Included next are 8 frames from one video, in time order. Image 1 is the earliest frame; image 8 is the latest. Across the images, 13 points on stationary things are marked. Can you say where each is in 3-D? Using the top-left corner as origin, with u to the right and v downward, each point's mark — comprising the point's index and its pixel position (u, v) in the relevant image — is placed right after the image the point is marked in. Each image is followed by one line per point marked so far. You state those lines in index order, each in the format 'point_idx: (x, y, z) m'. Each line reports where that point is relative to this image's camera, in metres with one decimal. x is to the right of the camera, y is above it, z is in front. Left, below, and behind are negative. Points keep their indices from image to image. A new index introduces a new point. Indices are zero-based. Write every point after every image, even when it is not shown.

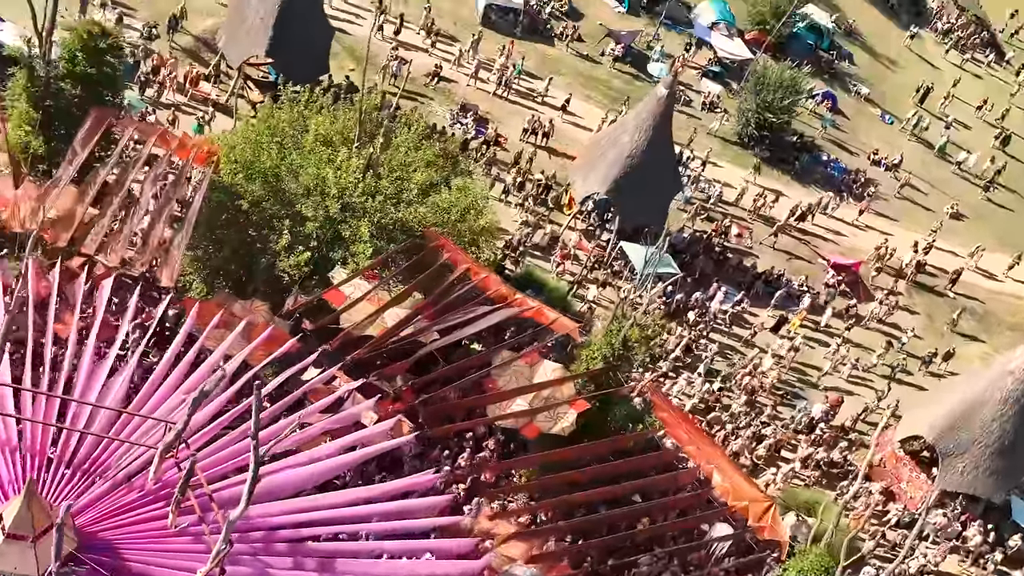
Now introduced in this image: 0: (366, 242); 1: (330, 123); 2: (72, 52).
0: (-2.5, +0.8, +18.0) m
1: (-3.4, +3.0, +19.3) m
2: (-7.5, +4.0, +18.2) m
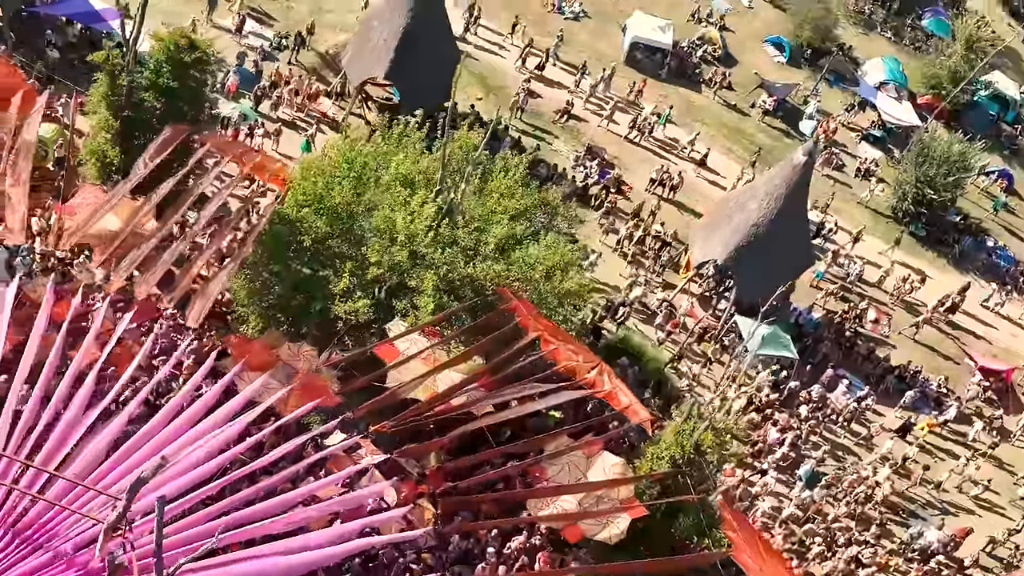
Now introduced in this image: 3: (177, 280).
0: (-1.3, -0.1, +16.5) m
1: (-1.7, +2.1, +18.0) m
2: (-5.8, +3.7, +17.5) m
3: (-5.0, +0.1, +15.8) m
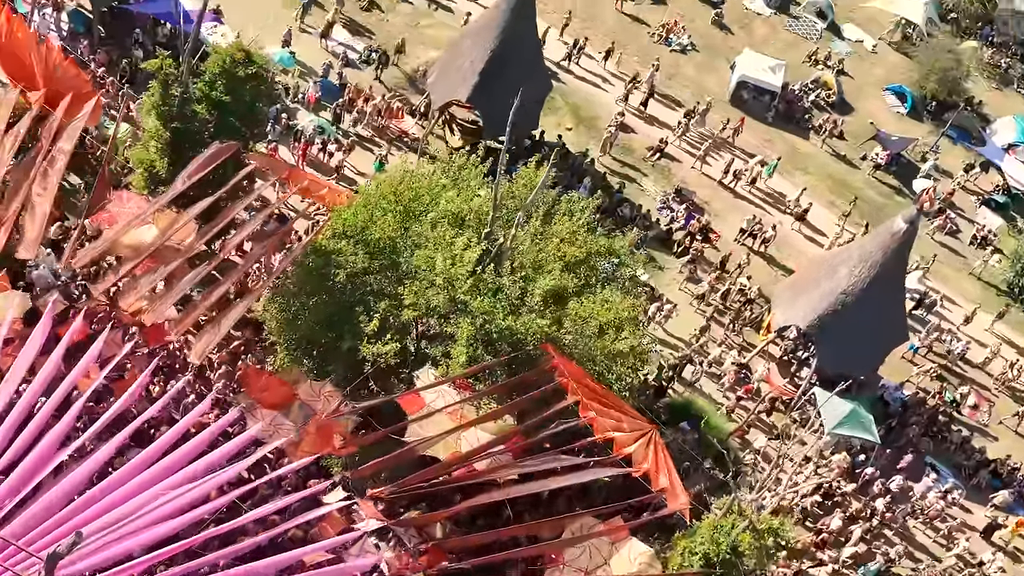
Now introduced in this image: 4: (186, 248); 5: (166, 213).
0: (-0.7, -0.9, +15.3) m
1: (-0.7, +1.4, +16.9) m
2: (-4.8, +3.4, +16.8) m
3: (-4.4, -0.2, +15.0) m
4: (-5.1, +0.7, +16.6) m
5: (-5.6, +1.2, +17.2) m
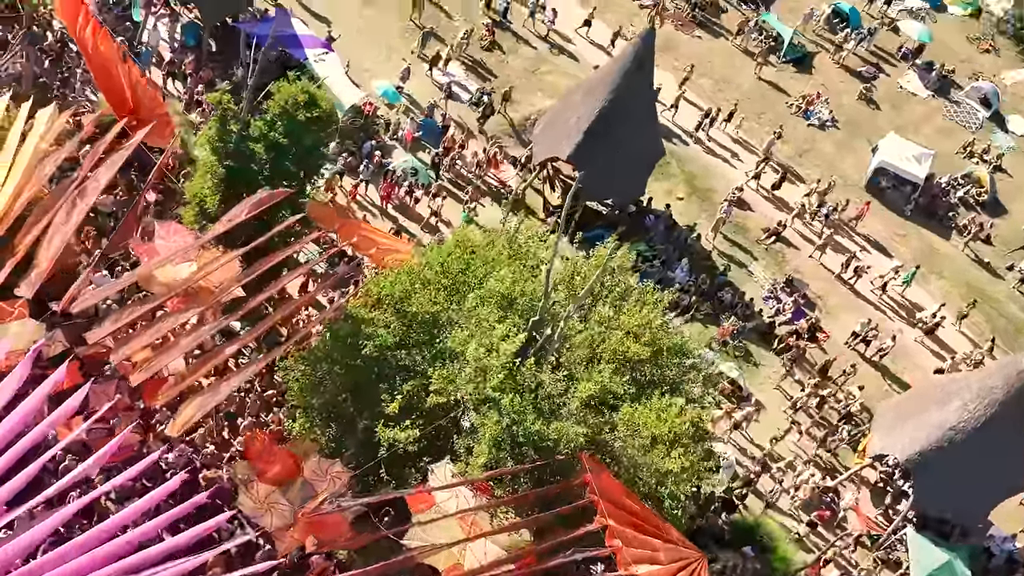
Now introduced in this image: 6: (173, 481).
0: (-0.4, -2.1, +13.8) m
1: (+0.1, +0.1, +15.4) m
2: (-3.6, +2.6, +15.9) m
3: (-4.0, -1.0, +14.0) m
4: (-4.2, 0.0, +15.6) m
5: (-4.6, +0.6, +16.3) m
6: (-4.0, -2.3, +12.6) m
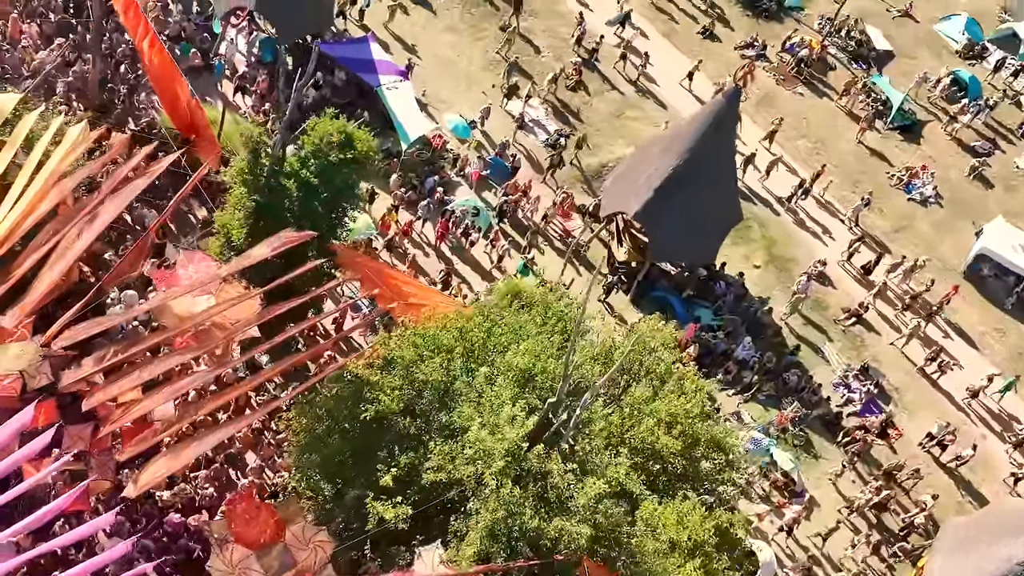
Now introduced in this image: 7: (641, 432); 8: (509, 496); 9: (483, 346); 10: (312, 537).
0: (-0.4, -3.0, +12.7) m
1: (+0.4, -0.9, +14.2) m
2: (-2.9, +1.9, +15.1) m
3: (-3.9, -1.5, +13.2) m
4: (-3.9, -0.6, +14.9) m
5: (-4.1, 0.0, +15.6) m
6: (-4.2, -2.8, +11.8) m
7: (+1.8, -2.0, +14.5) m
8: (0.0, -2.5, +12.8) m
9: (-0.4, -0.8, +14.3) m
10: (-2.5, -3.1, +13.2) m
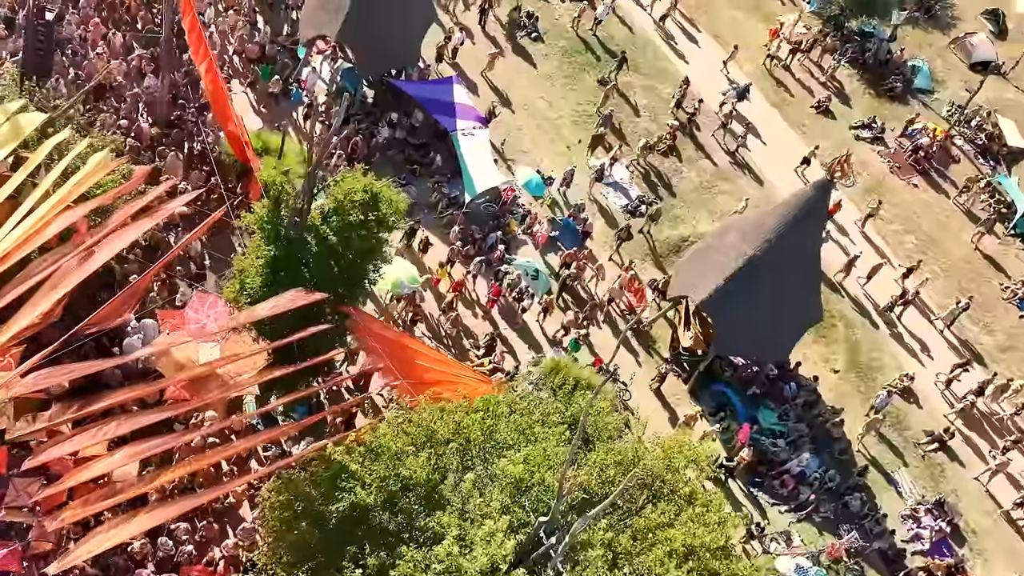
0: (-0.9, -4.1, +11.4) m
1: (+0.4, -2.2, +12.8) m
2: (-2.4, +1.1, +14.2) m
3: (-4.0, -2.2, +12.3) m
4: (-3.7, -1.3, +14.0) m
5: (-3.8, -0.7, +14.7) m
6: (-4.7, -3.4, +10.9) m
7: (+1.6, -3.4, +12.9) m
8: (-0.4, -3.6, +11.5) m
9: (-0.4, -1.9, +13.0) m
10: (-2.9, -3.9, +12.1) m
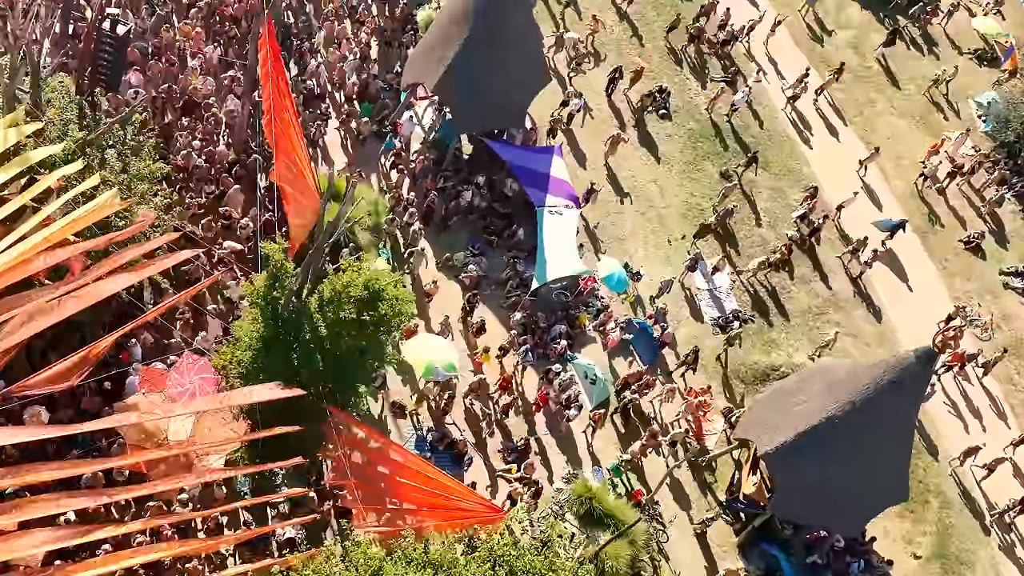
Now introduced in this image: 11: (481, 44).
0: (-2.1, -5.3, +9.7) m
1: (-0.2, -3.7, +11.0) m
2: (-2.1, -0.1, +12.7) m
3: (-4.6, -2.9, +11.1) m
4: (-3.9, -2.1, +12.7) m
5: (-3.7, -1.6, +13.5) m
6: (-5.7, -4.0, +9.8) m
7: (+0.7, -5.2, +10.9) m
8: (-1.5, -5.0, +9.7) m
9: (-0.9, -3.4, +11.2) m
10: (-3.9, -4.9, +10.8) m
11: (-0.6, +4.6, +19.9) m
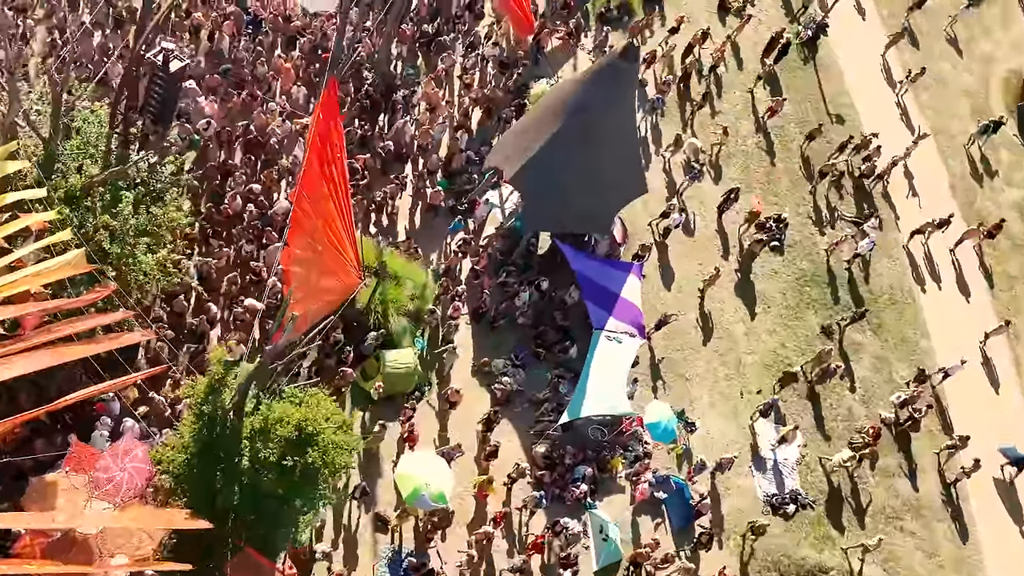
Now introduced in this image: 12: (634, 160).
0: (-4.1, -6.4, +8.2) m
1: (-1.8, -5.3, +9.1) m
2: (-2.6, -1.4, +11.2) m
3: (-5.8, -3.6, +10.0) m
4: (-4.7, -3.1, +11.5) m
5: (-4.3, -2.6, +12.2) m
6: (-7.2, -4.3, +8.9) m
7: (-1.2, -6.9, +8.9) m
8: (-3.4, -6.3, +8.1) m
9: (-2.3, -4.8, +9.5) m
10: (-5.6, -5.6, +9.5) m
11: (+1.0, +2.5, +18.1) m
12: (+2.1, +2.2, +18.8) m
